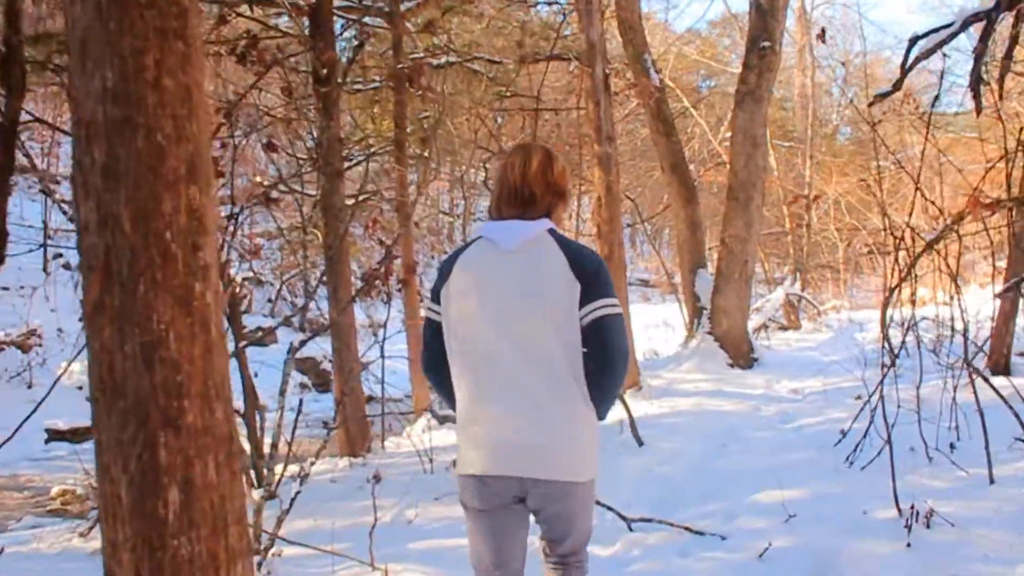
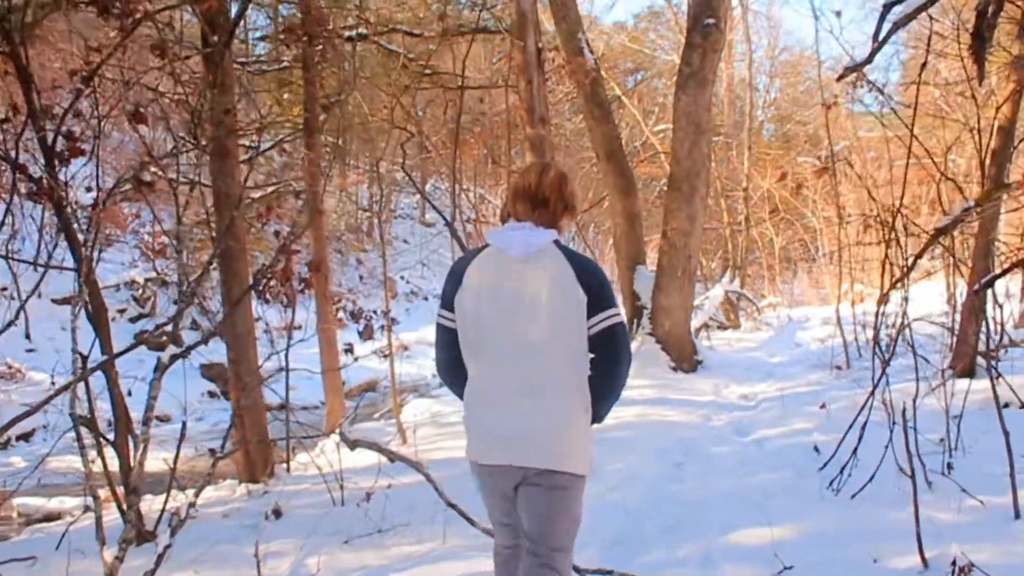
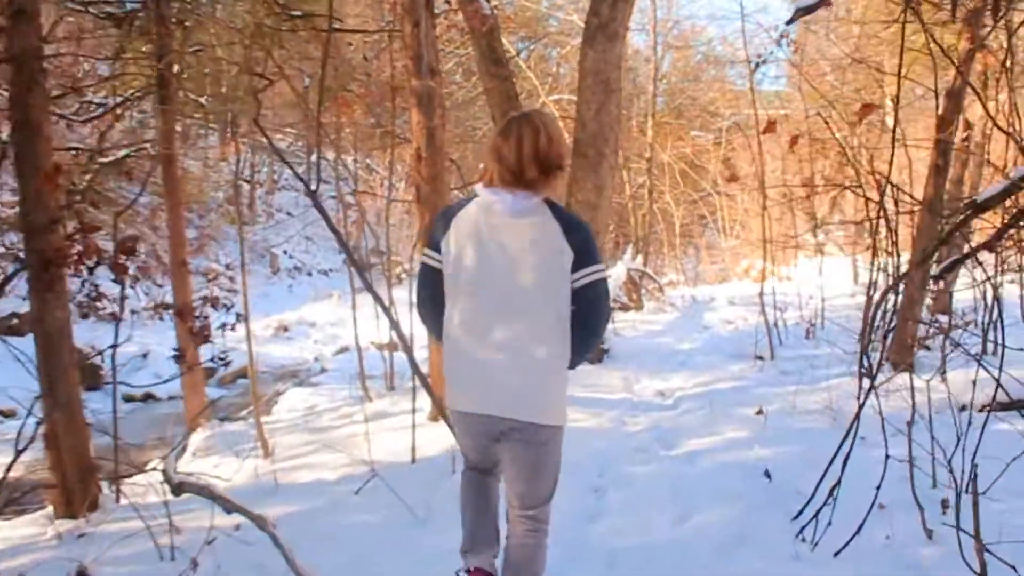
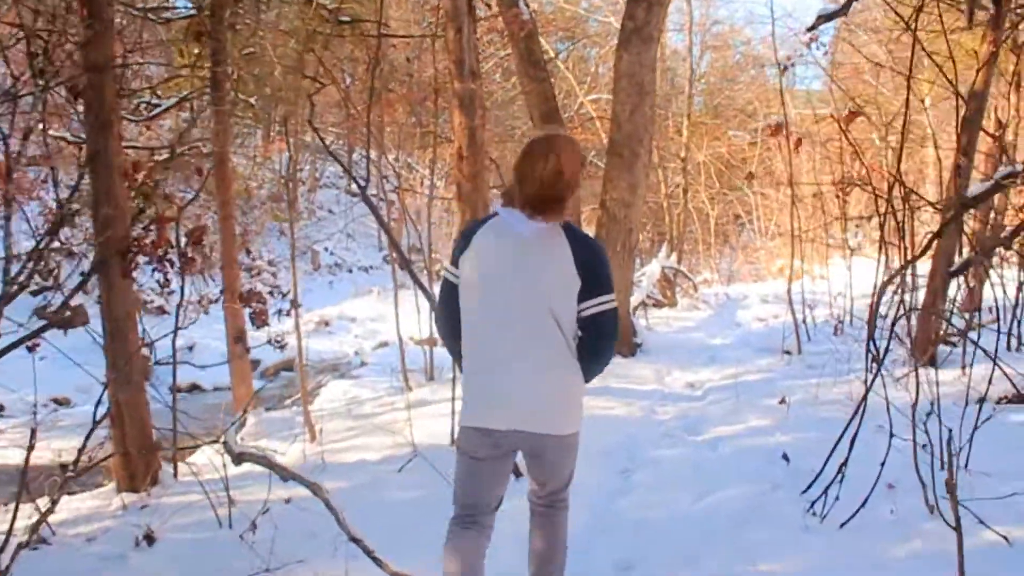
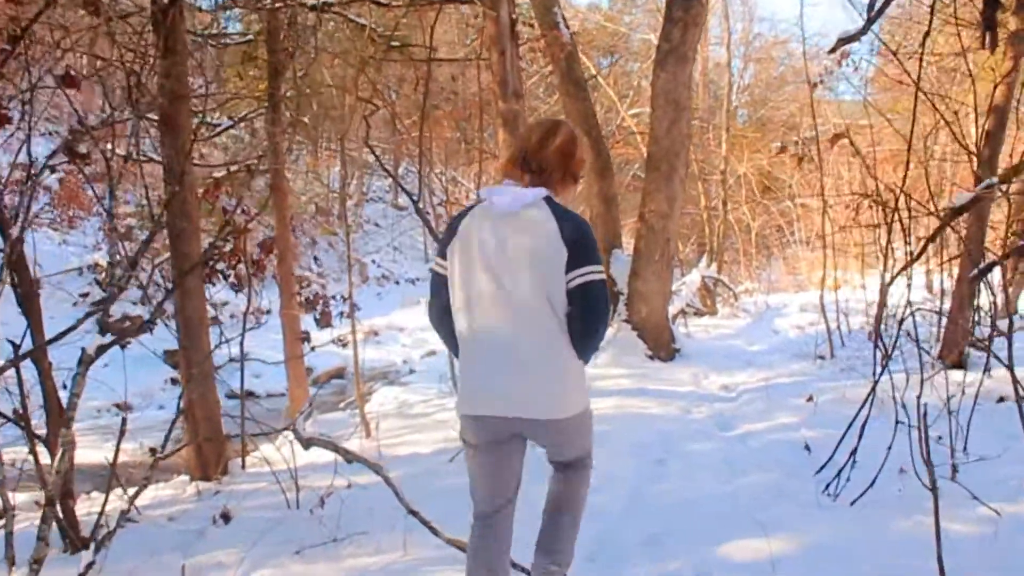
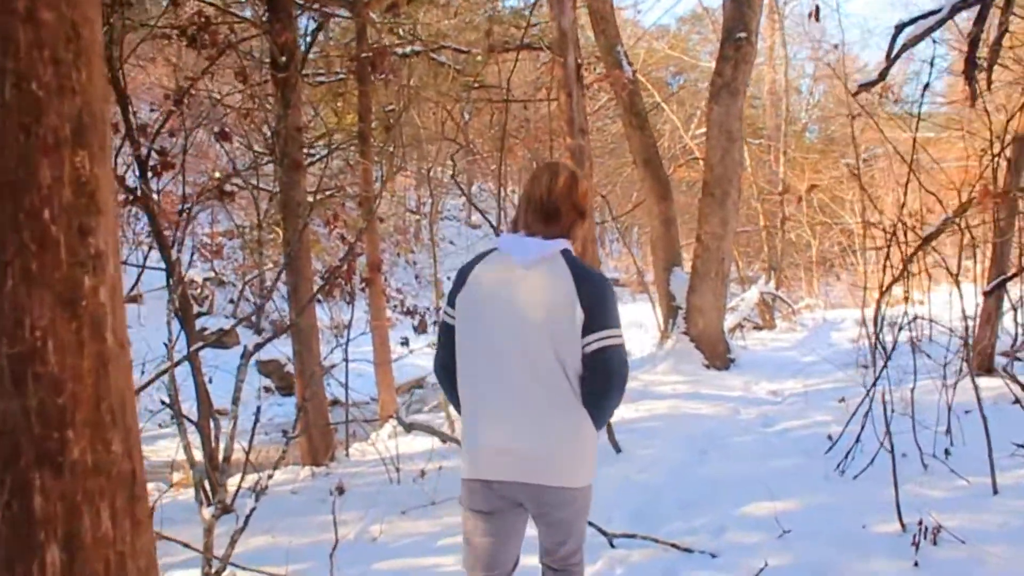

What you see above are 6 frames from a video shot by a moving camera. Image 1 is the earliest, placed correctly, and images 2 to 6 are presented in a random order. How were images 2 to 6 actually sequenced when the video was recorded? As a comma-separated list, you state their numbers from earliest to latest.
6, 2, 5, 4, 3
